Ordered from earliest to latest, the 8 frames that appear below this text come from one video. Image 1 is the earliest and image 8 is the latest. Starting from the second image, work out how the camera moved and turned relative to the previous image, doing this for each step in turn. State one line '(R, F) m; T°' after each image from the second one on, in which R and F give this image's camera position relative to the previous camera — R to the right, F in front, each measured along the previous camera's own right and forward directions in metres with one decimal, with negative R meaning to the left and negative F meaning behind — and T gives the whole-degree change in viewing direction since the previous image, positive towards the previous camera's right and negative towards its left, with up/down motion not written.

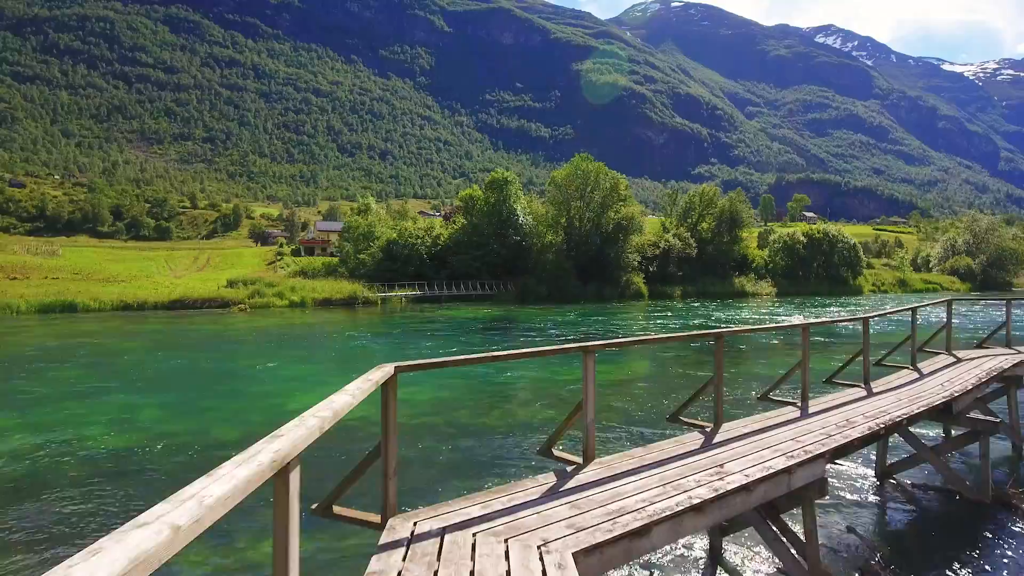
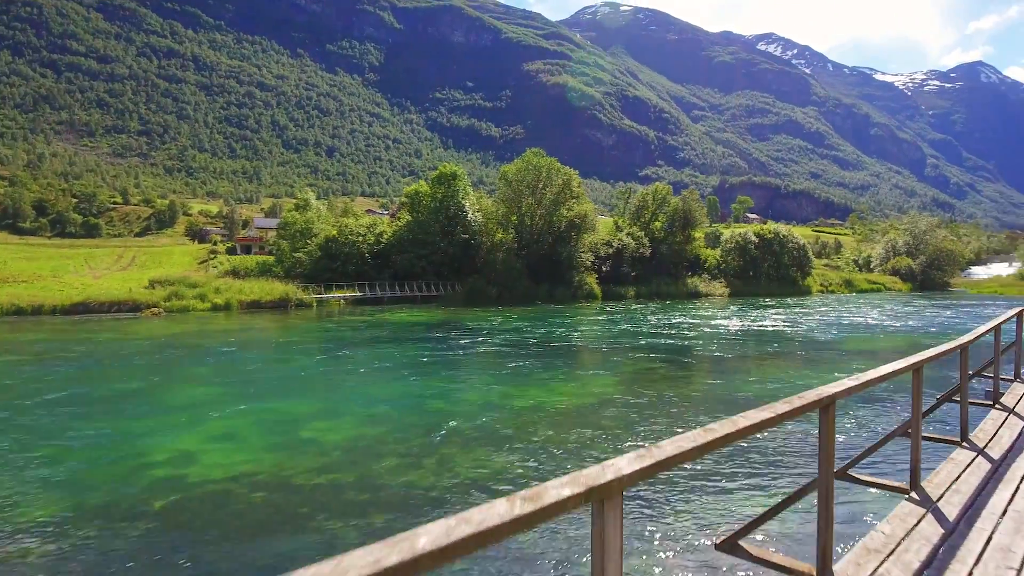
(+0.2, +3.4) m; +4°
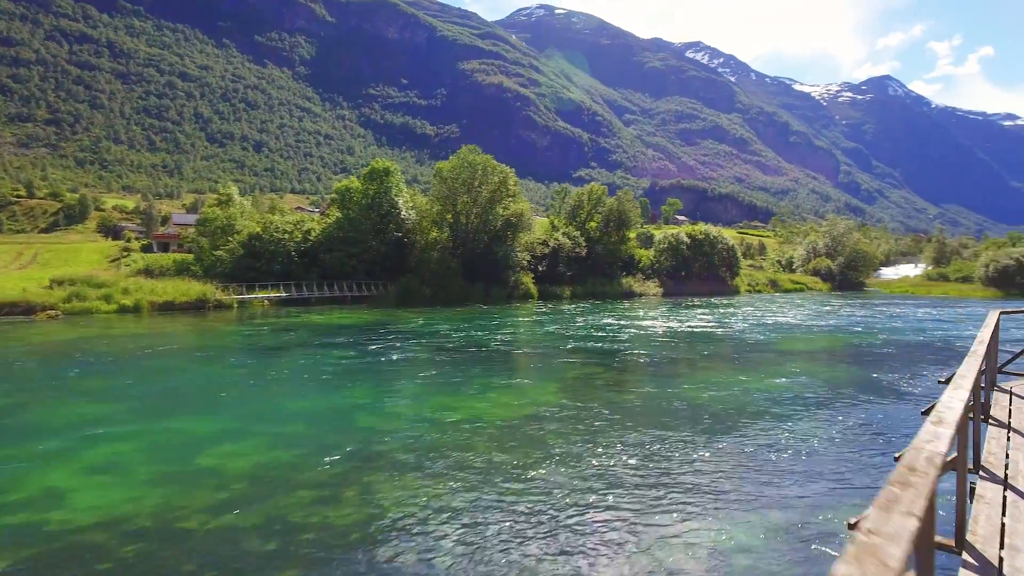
(0.0, +1.4) m; +6°
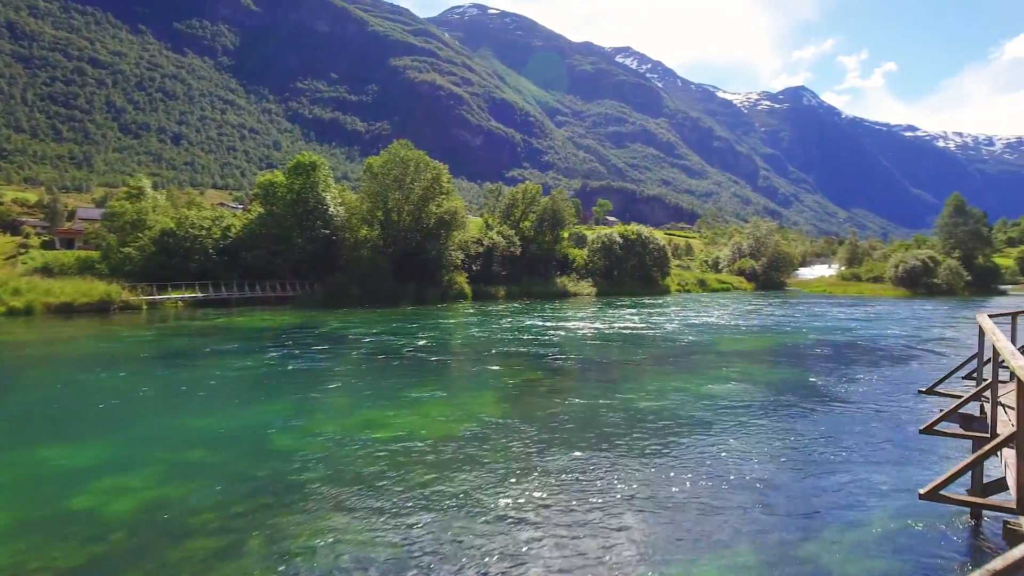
(-0.1, +1.3) m; +6°
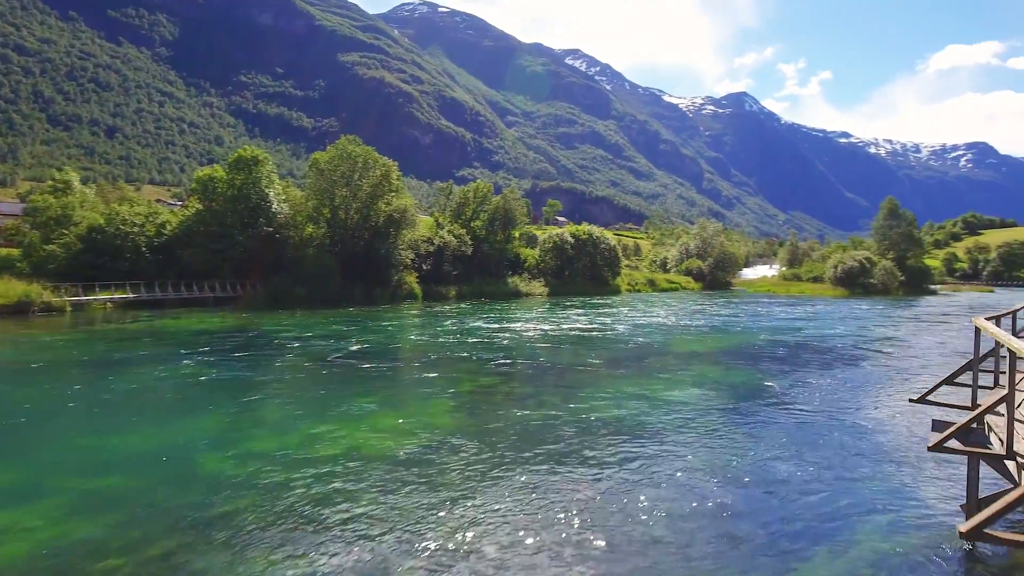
(-0.1, +0.9) m; +4°
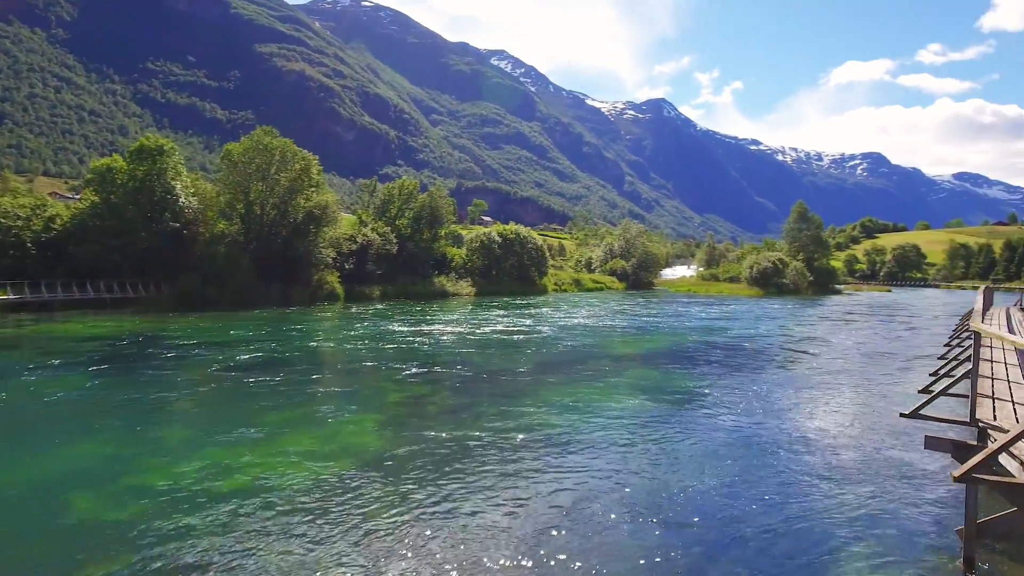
(-0.2, +1.3) m; +7°
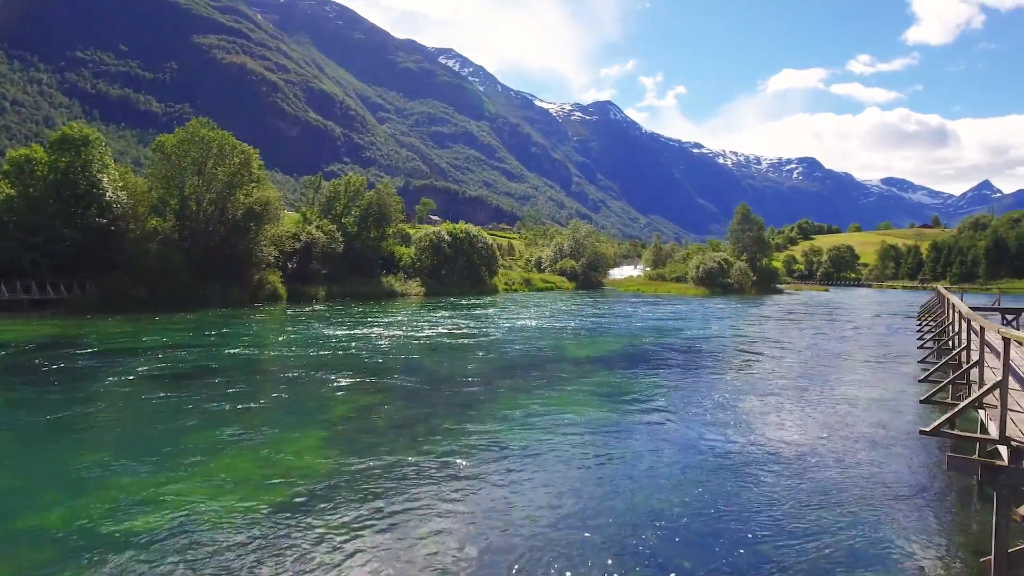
(-0.2, +1.2) m; +5°
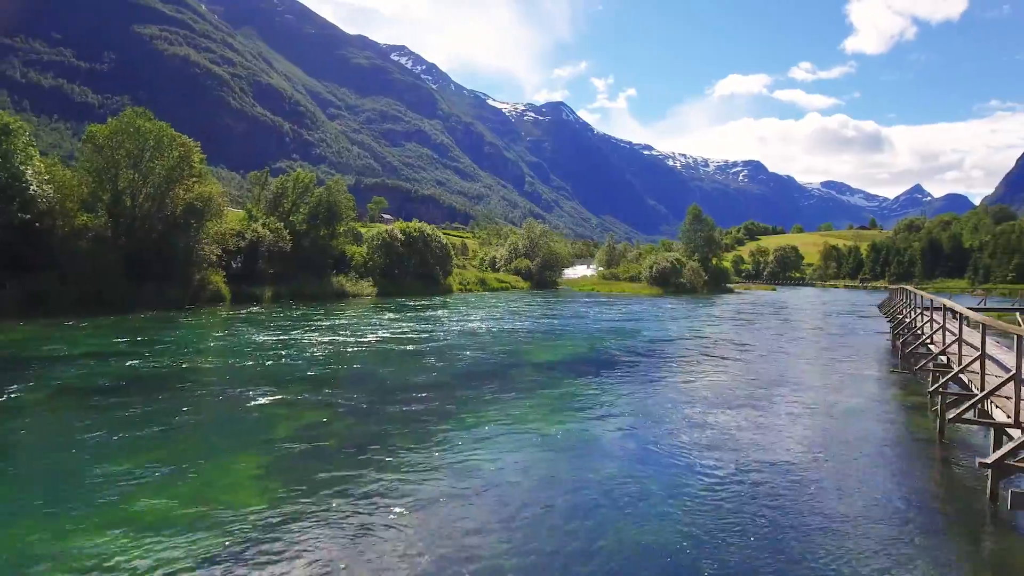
(-0.2, +1.3) m; +4°
